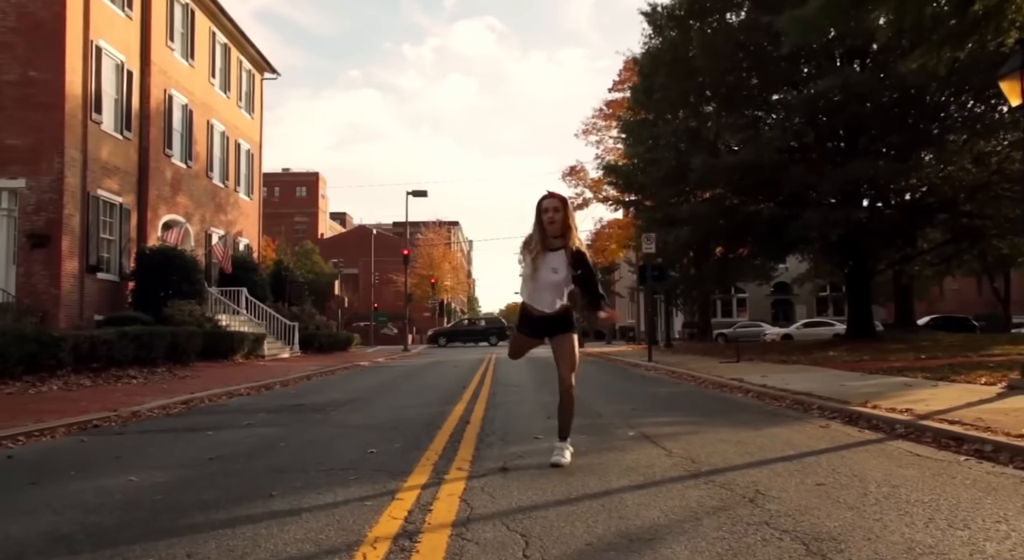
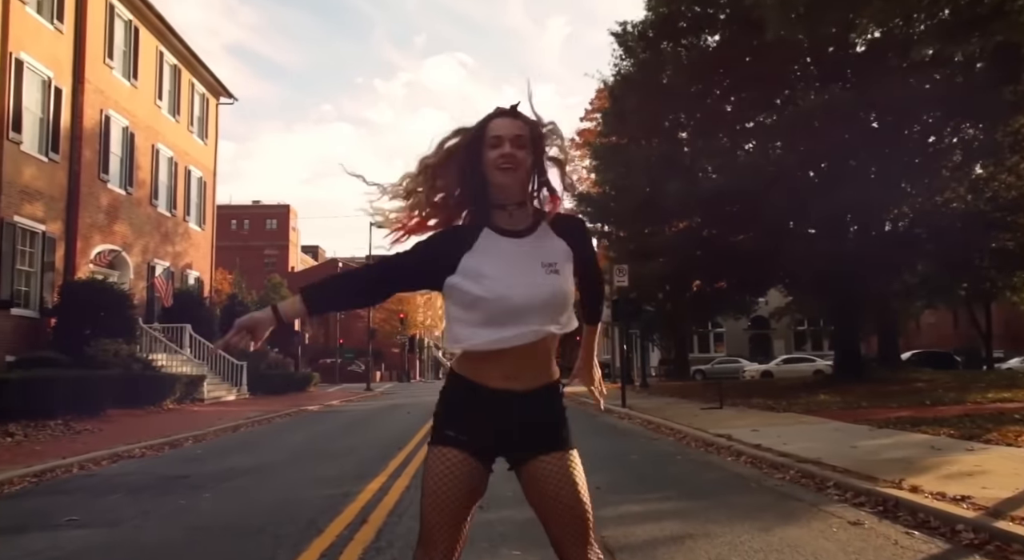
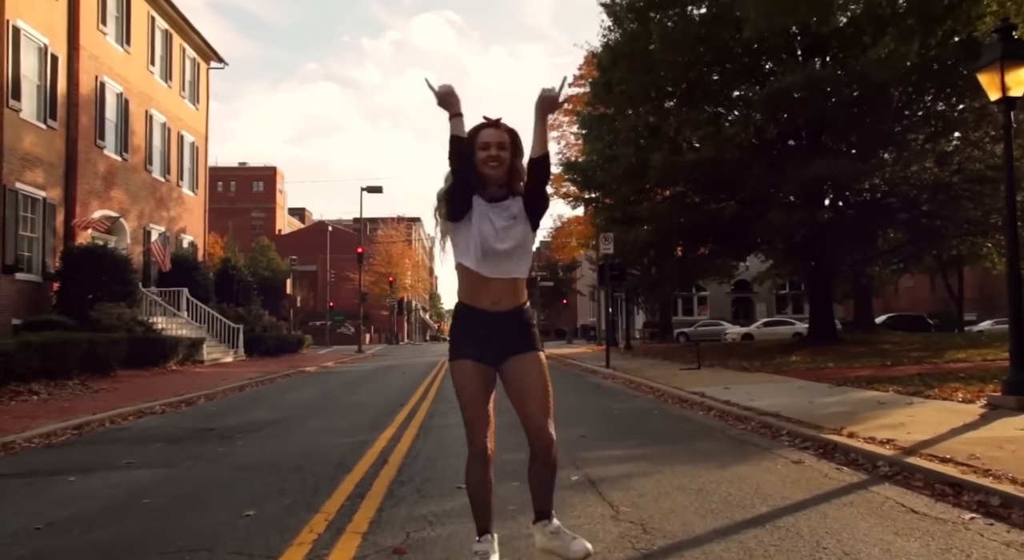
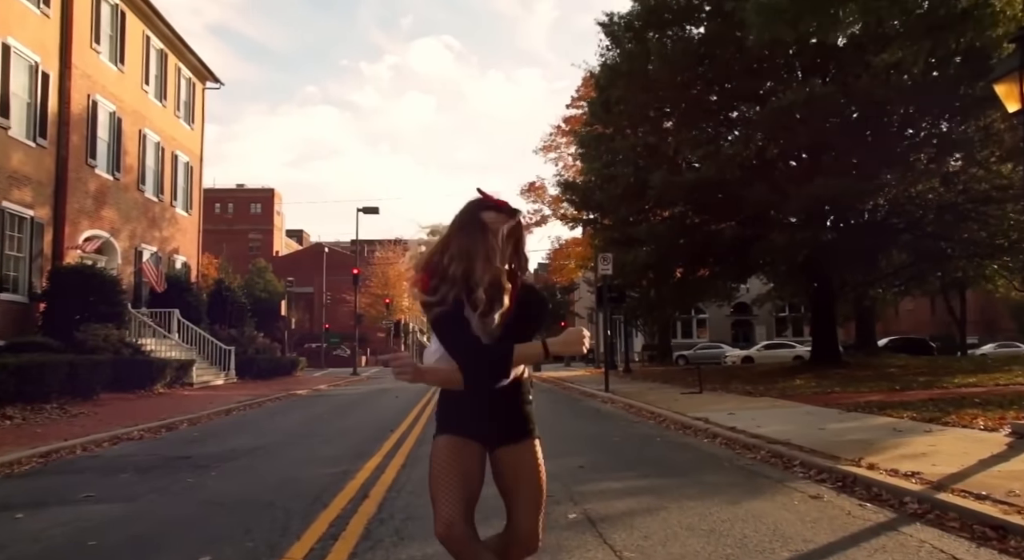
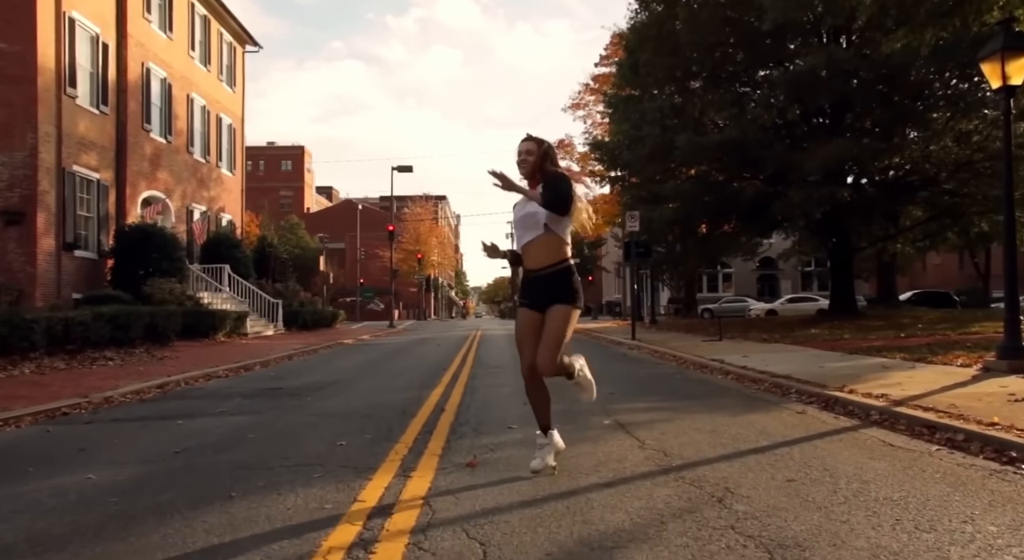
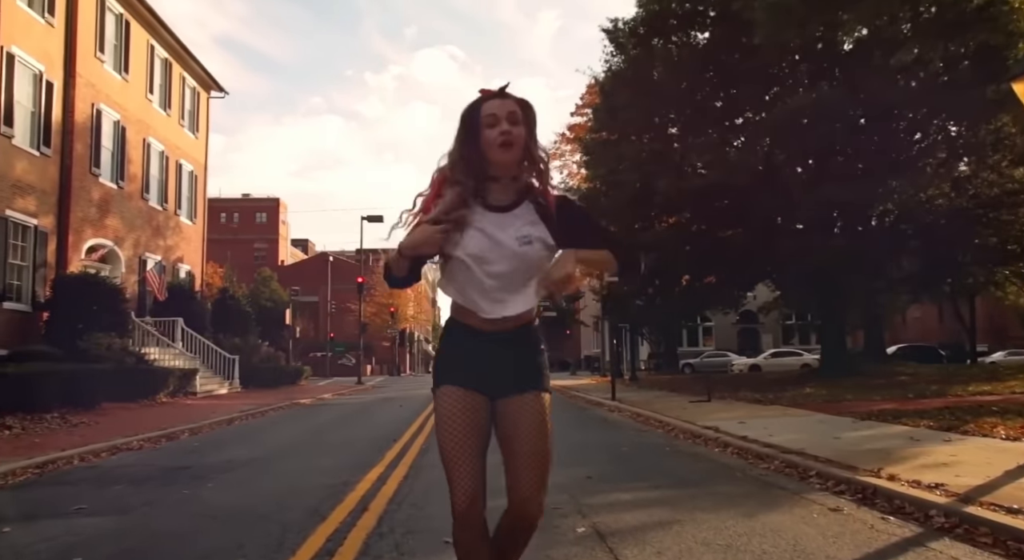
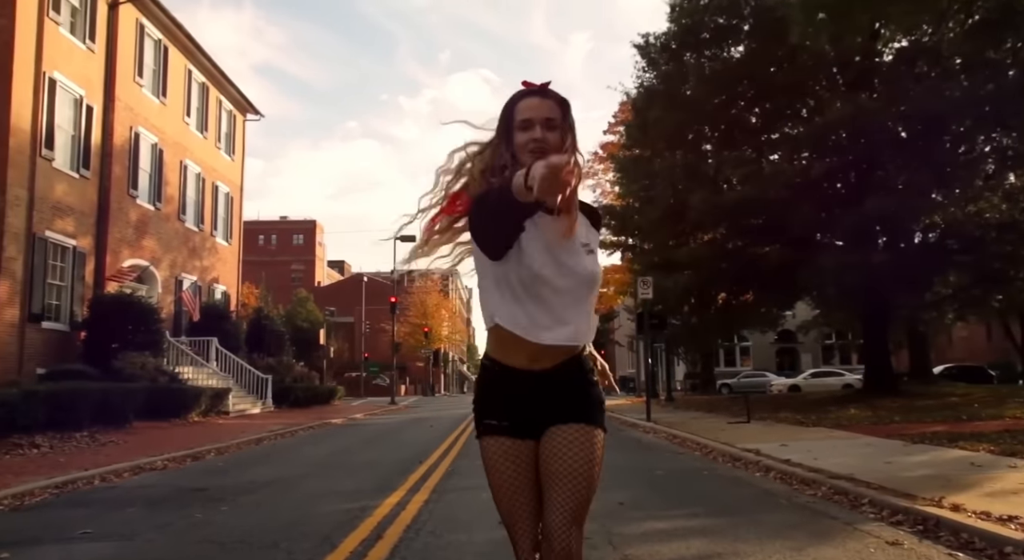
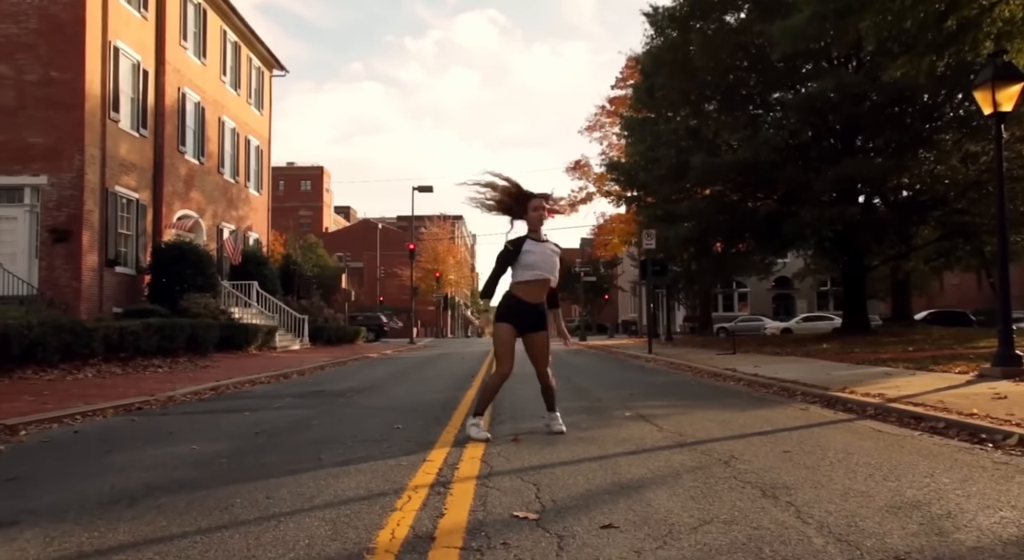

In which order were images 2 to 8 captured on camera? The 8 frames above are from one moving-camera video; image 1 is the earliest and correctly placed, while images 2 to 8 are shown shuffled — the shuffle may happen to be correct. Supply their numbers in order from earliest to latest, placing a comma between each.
8, 5, 3, 4, 6, 2, 7
